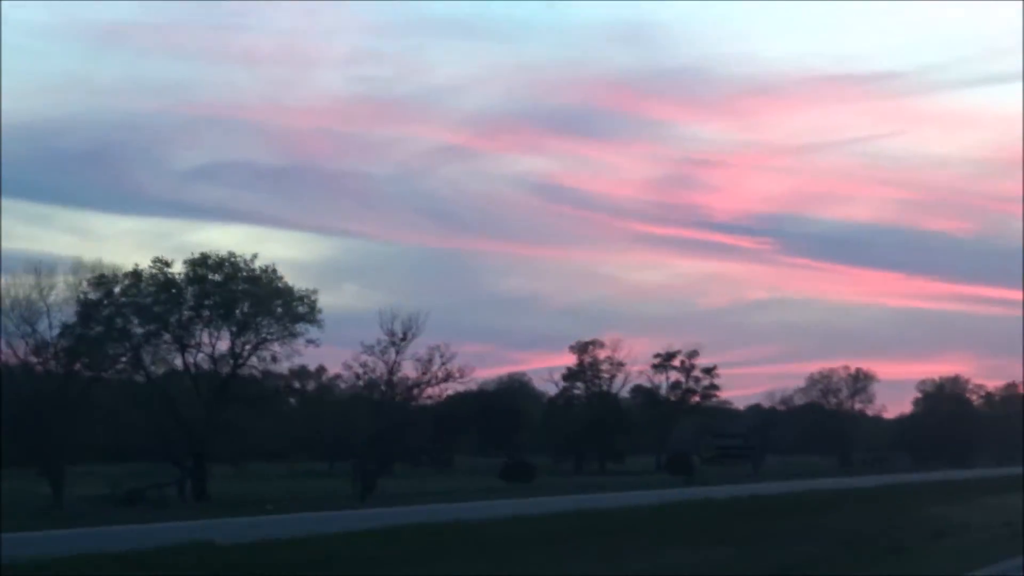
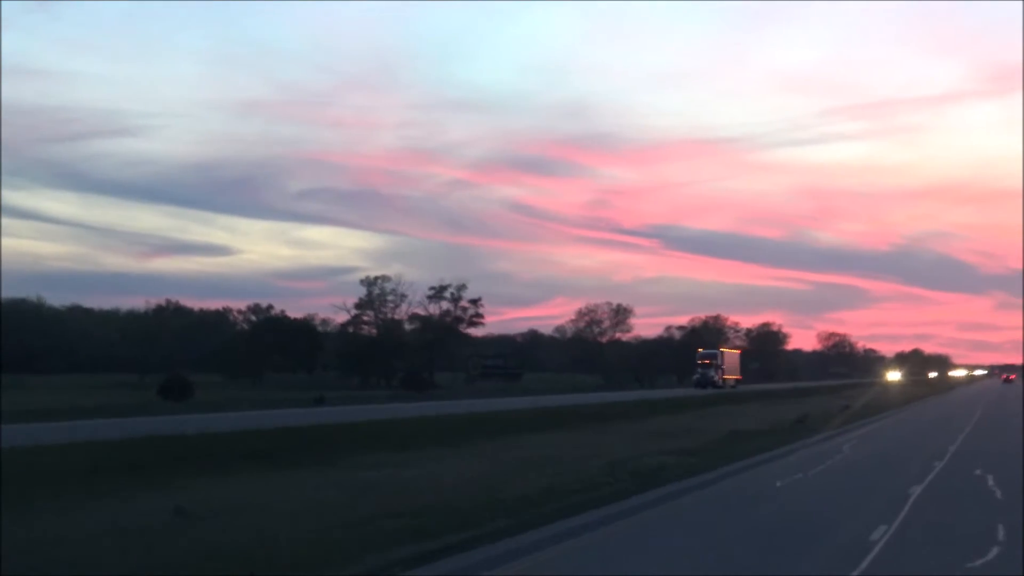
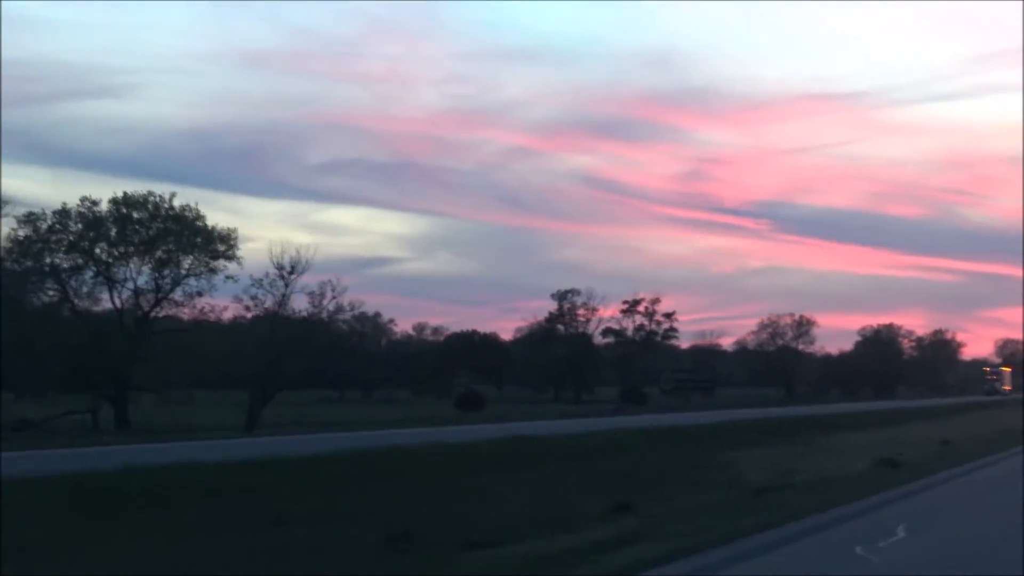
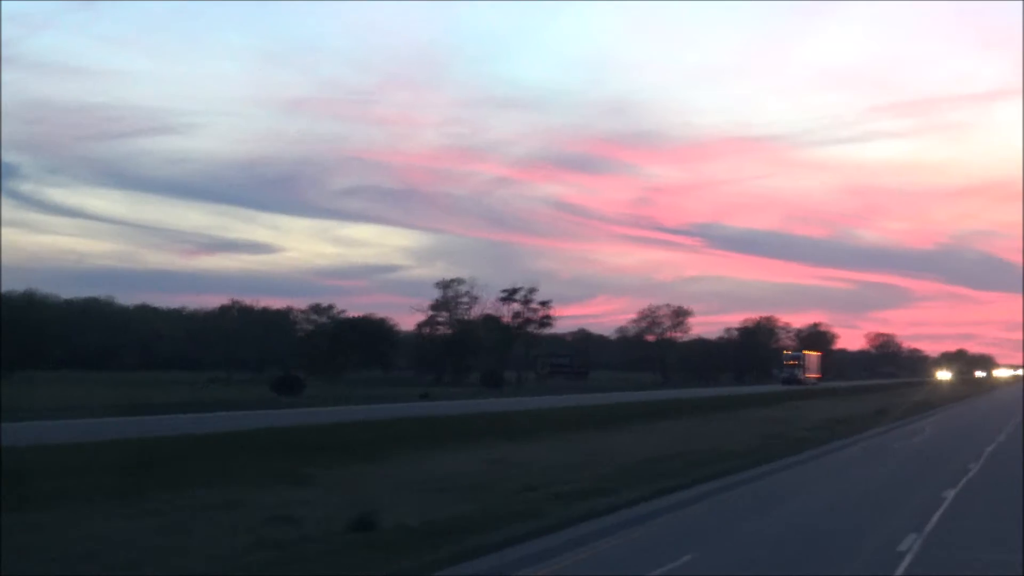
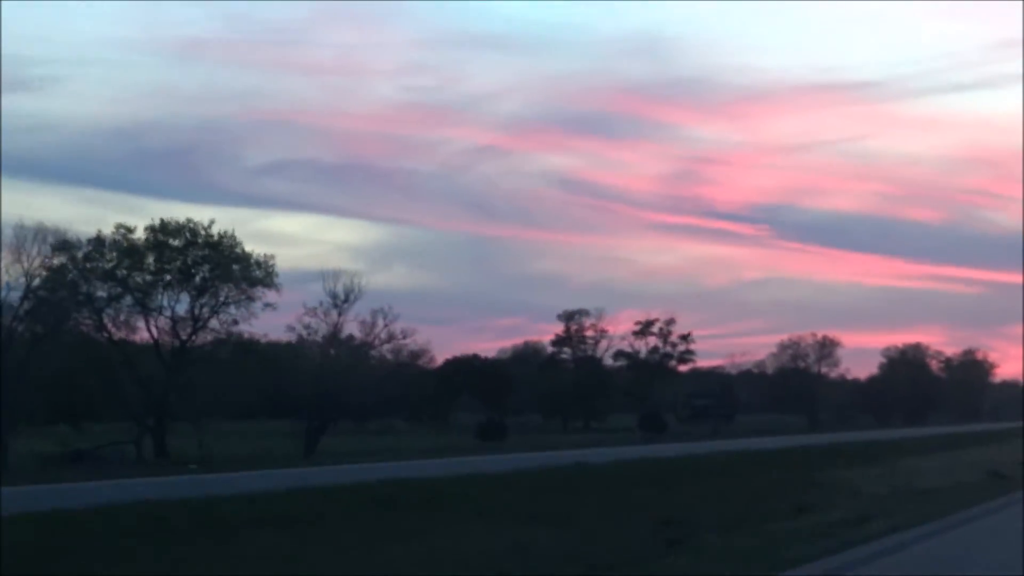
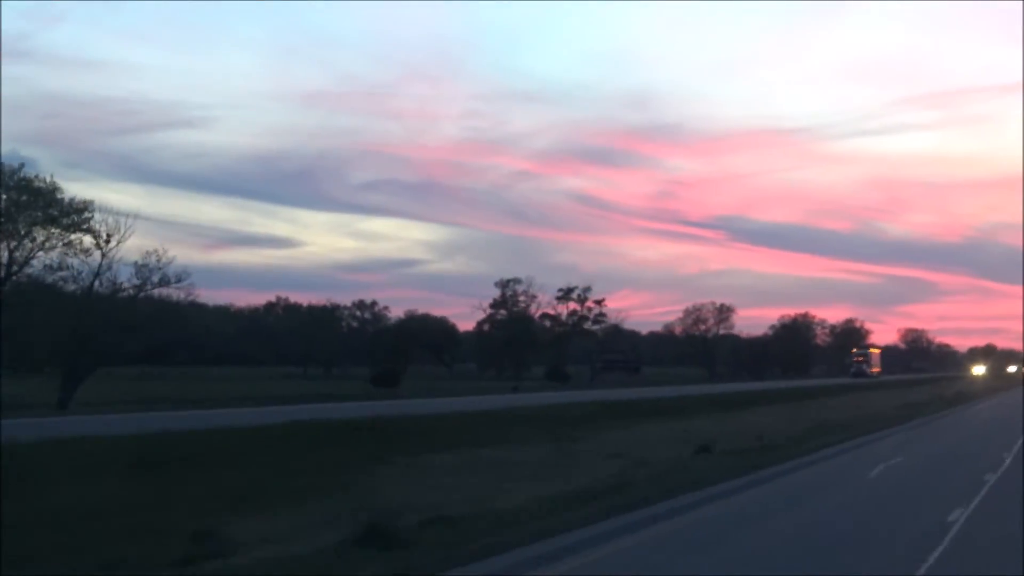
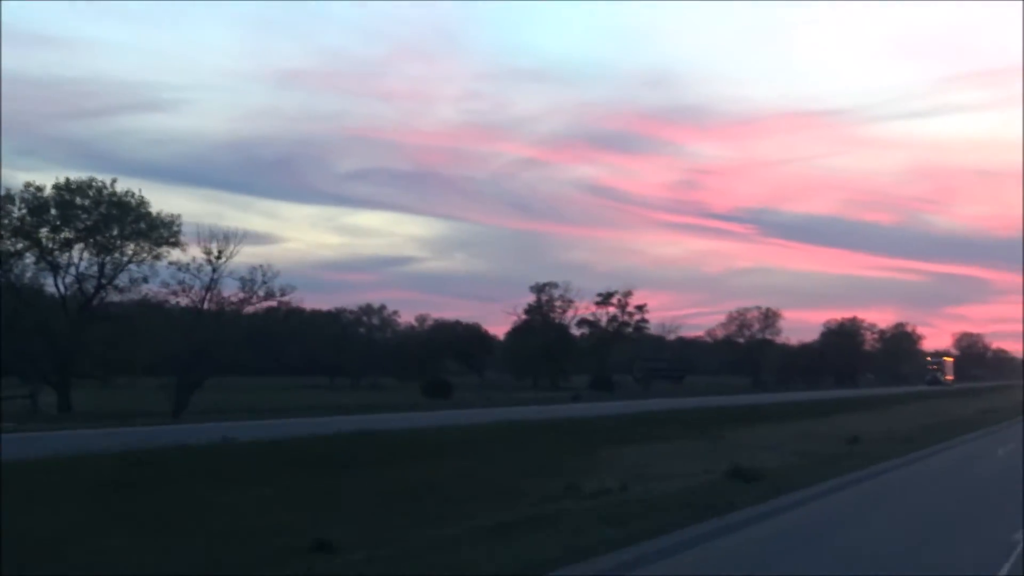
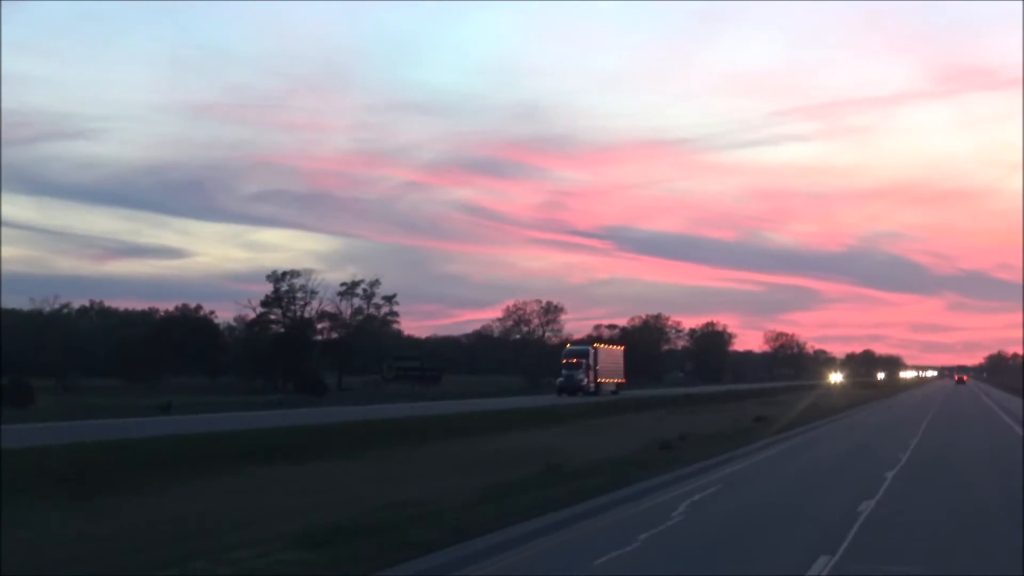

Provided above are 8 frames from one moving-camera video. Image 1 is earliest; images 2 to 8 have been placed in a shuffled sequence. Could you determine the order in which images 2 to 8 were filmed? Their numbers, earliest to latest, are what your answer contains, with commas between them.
5, 3, 7, 6, 4, 2, 8
